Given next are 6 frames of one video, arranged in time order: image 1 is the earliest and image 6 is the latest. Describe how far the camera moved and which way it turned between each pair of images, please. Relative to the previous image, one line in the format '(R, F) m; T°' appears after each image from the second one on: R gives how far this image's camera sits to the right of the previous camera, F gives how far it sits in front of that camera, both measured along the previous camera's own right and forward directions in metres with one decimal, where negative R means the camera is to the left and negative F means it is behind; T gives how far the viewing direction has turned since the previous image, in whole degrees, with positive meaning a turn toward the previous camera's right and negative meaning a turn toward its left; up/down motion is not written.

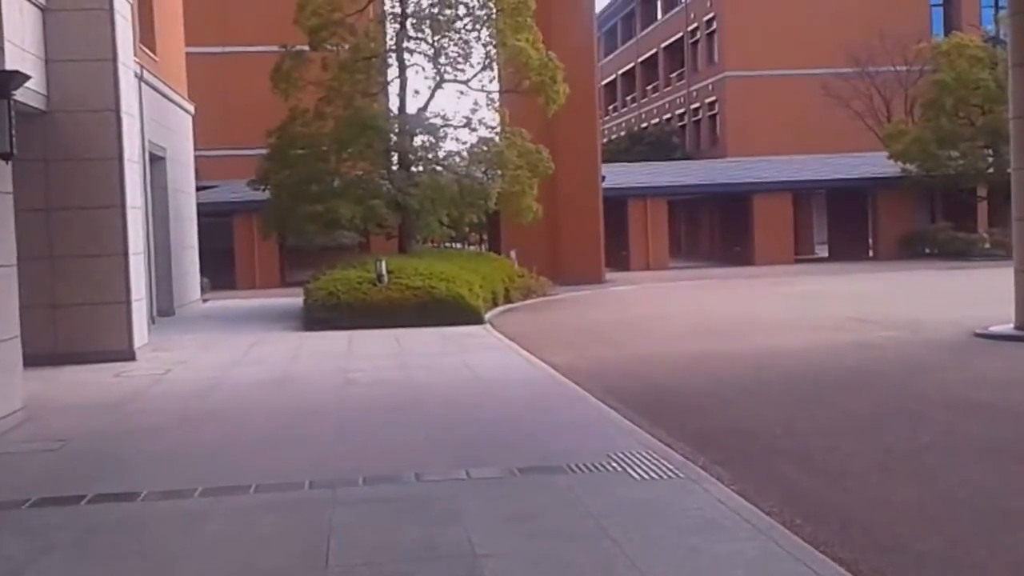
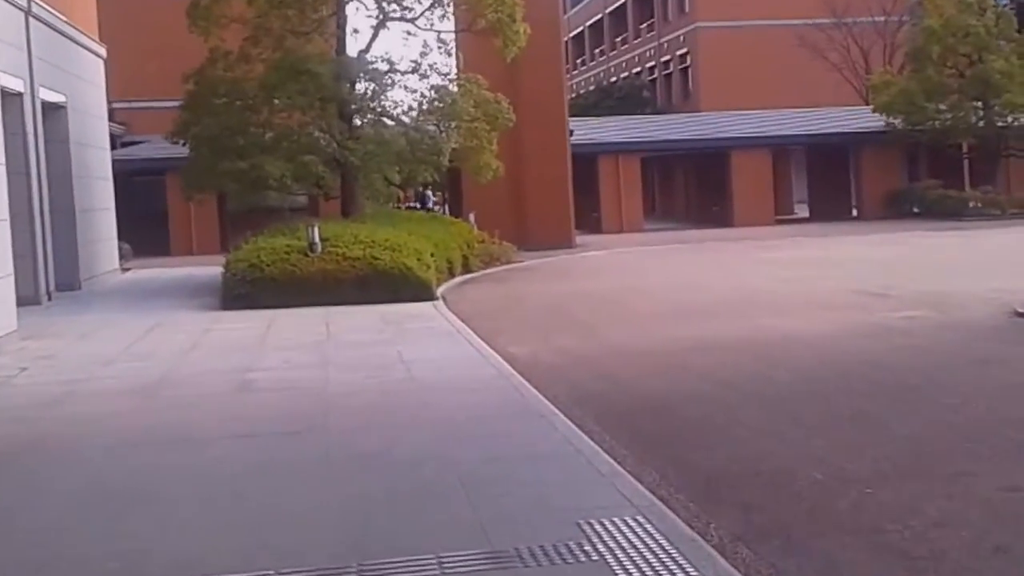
(+0.3, +3.2) m; +2°
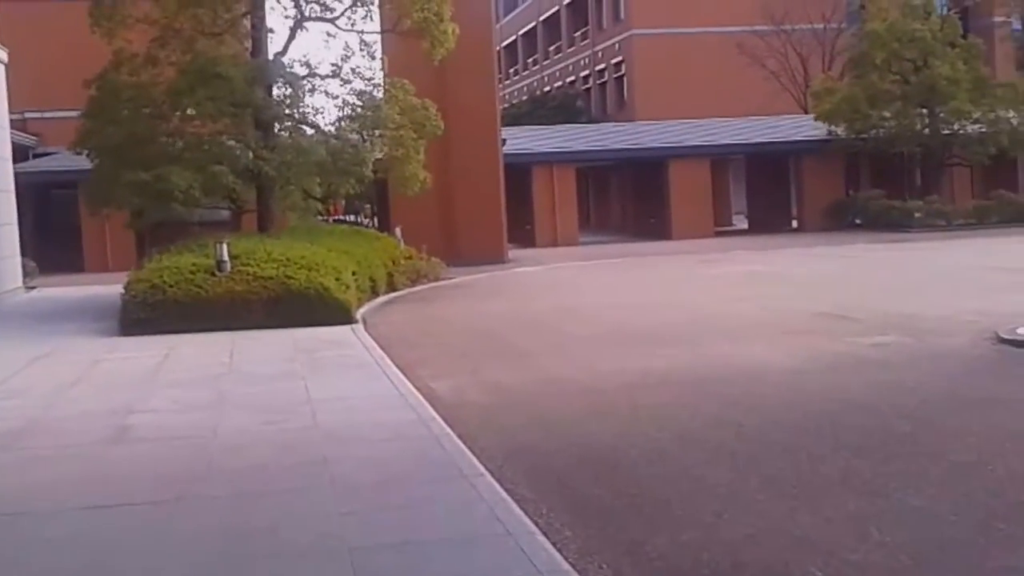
(+0.2, +1.6) m; +4°
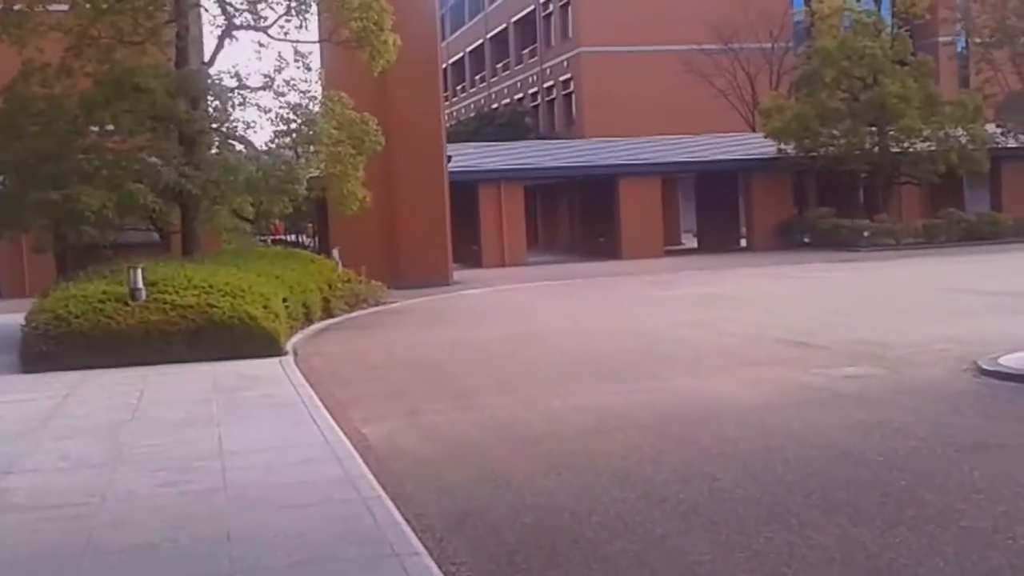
(+0.1, +1.2) m; +3°
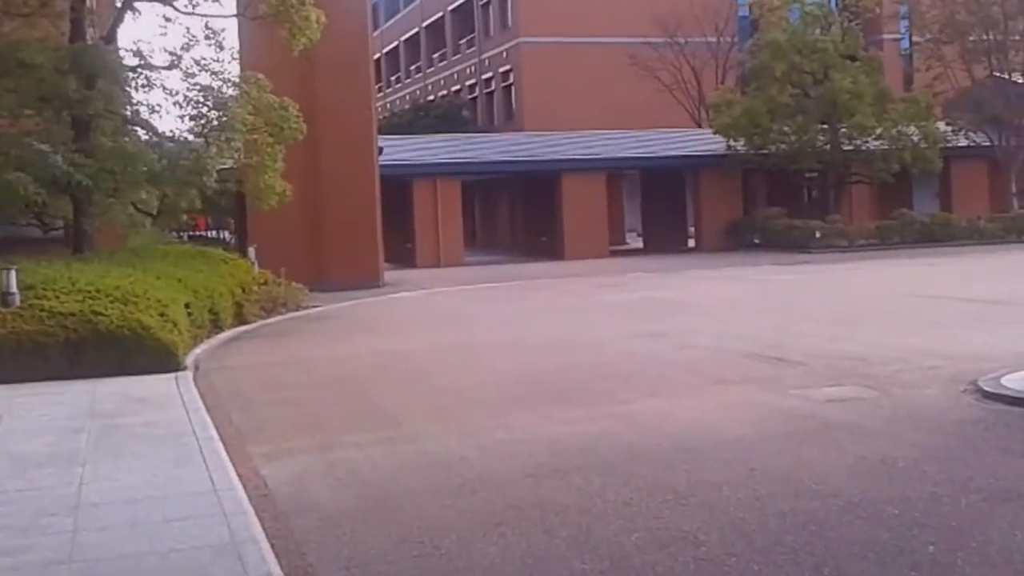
(0.0, +1.8) m; +4°
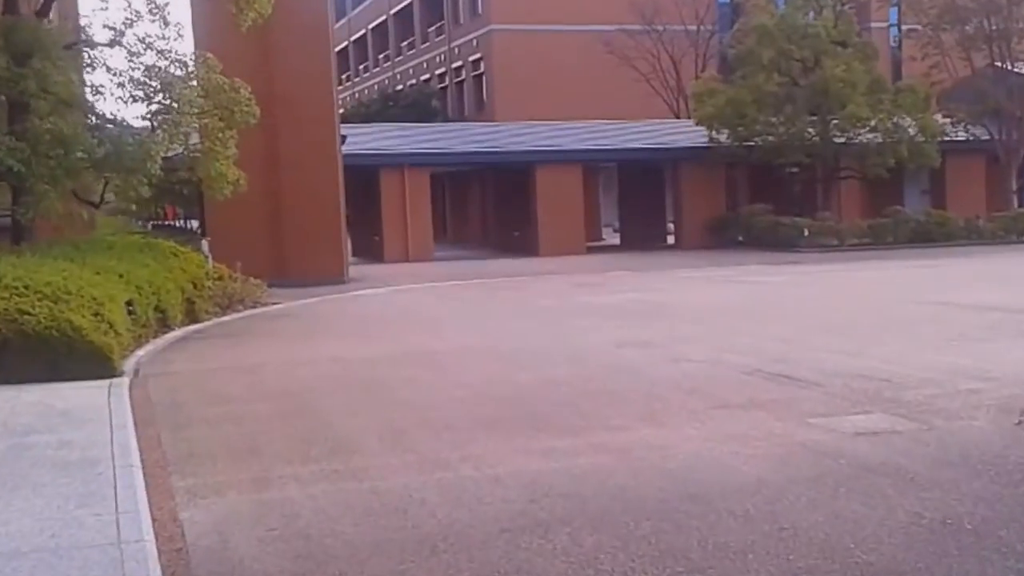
(0.0, +1.6) m; +2°
